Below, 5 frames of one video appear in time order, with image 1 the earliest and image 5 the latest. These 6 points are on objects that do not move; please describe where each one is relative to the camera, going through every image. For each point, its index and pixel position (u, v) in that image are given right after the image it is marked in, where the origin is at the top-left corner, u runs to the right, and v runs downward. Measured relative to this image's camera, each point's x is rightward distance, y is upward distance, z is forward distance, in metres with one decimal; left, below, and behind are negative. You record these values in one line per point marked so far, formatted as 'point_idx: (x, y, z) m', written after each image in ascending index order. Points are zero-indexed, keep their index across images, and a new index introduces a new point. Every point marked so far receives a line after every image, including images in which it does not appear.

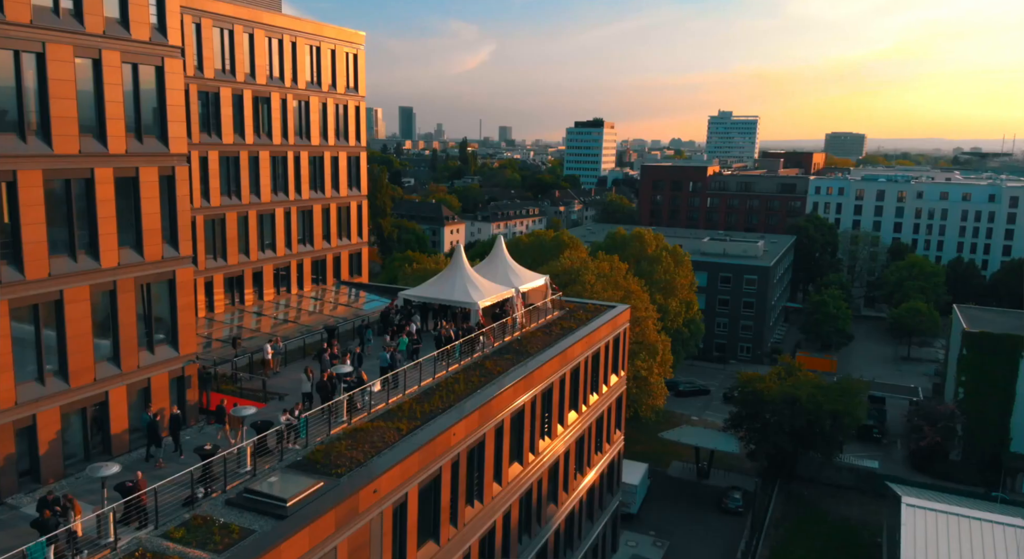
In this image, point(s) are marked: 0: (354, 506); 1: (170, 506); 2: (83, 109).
0: (-4.0, -5.7, +19.7) m
1: (-8.1, -5.4, +18.5) m
2: (-10.9, +4.3, +19.8) m
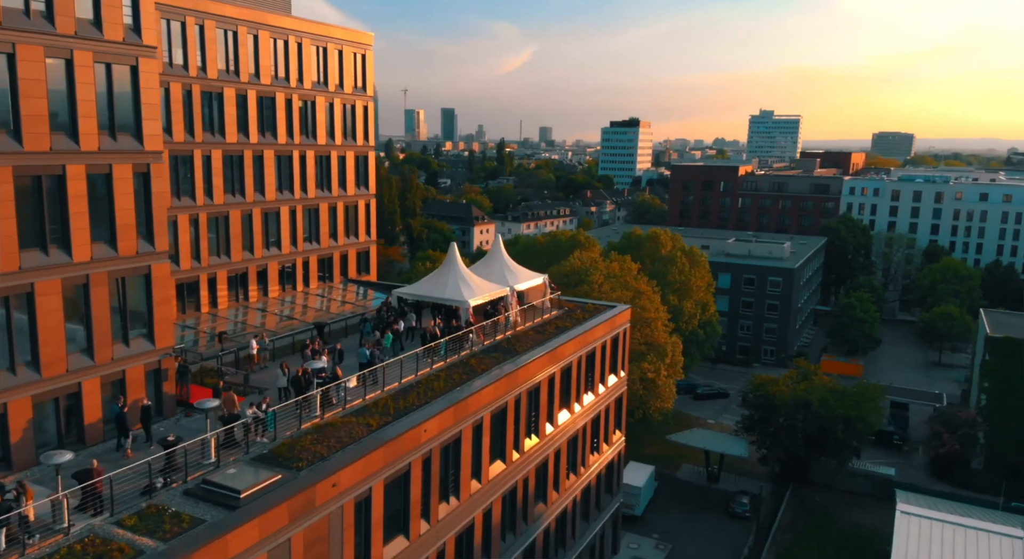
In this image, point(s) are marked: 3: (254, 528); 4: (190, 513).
0: (-5.2, -5.6, +19.9) m
1: (-9.4, -5.3, +19.0) m
2: (-12.0, +4.5, +20.4) m
3: (-6.0, -5.8, +18.3) m
4: (-7.7, -5.5, +18.5) m
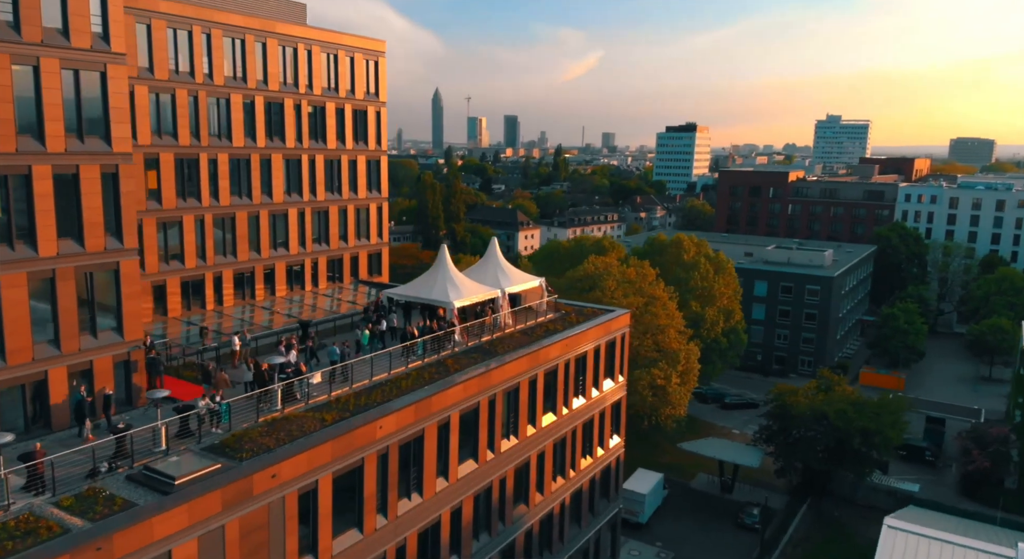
0: (-7.0, -5.5, +20.6) m
1: (-11.3, -5.1, +20.0) m
2: (-13.6, +4.6, +21.7) m
3: (-8.0, -5.7, +19.0) m
4: (-9.6, -5.4, +19.4) m
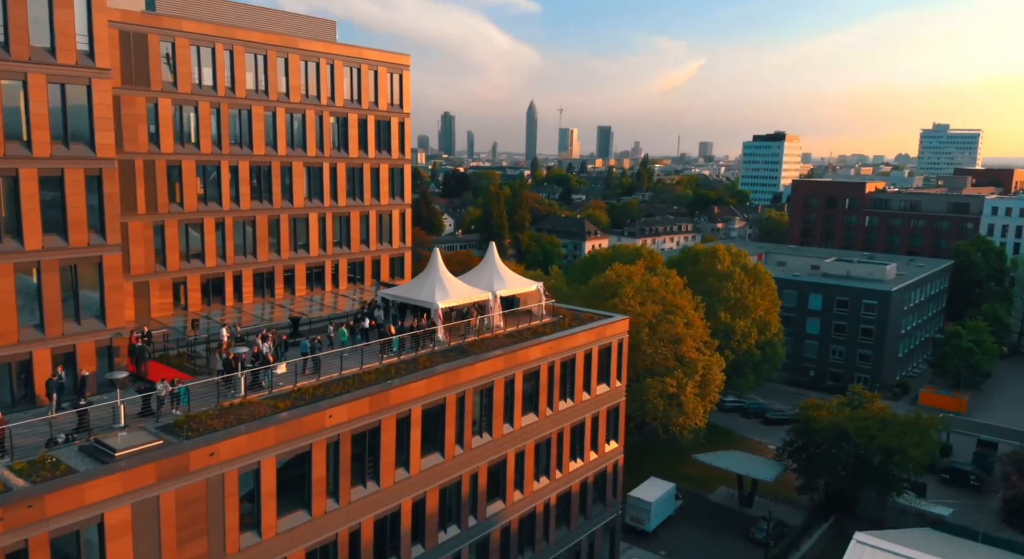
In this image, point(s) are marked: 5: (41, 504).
0: (-9.5, -5.3, +22.5) m
1: (-13.8, -4.8, +22.5) m
2: (-15.7, +5.0, +24.6) m
3: (-10.7, -5.5, +21.0) m
4: (-12.3, -5.1, +21.6) m
5: (-11.9, -5.7, +19.7) m
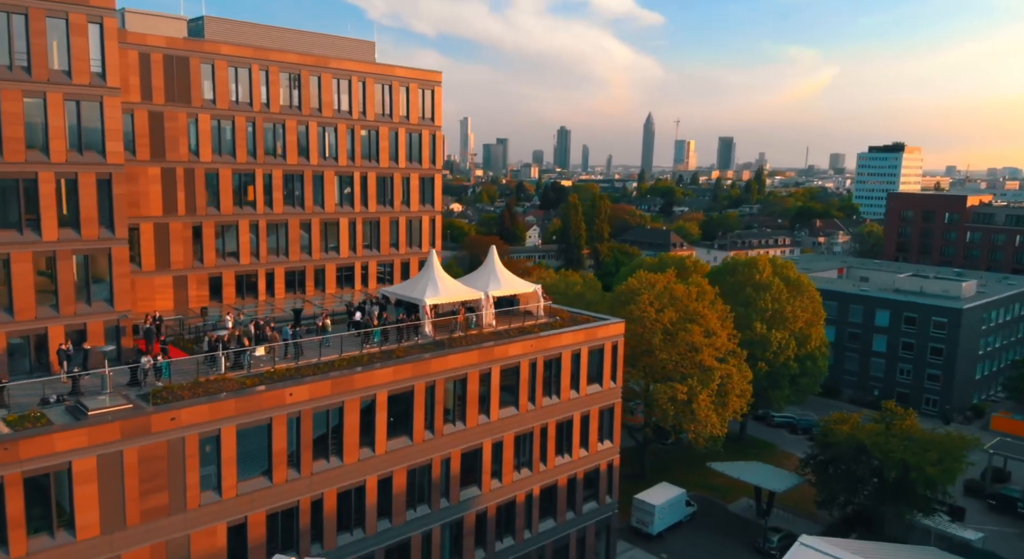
0: (-12.3, -4.9, +26.2) m
1: (-16.5, -4.3, +26.8) m
2: (-17.9, +5.5, +29.3) m
3: (-13.7, -5.0, +24.9) m
4: (-15.2, -4.6, +25.7) m
5: (-15.1, -5.1, +23.7) m
